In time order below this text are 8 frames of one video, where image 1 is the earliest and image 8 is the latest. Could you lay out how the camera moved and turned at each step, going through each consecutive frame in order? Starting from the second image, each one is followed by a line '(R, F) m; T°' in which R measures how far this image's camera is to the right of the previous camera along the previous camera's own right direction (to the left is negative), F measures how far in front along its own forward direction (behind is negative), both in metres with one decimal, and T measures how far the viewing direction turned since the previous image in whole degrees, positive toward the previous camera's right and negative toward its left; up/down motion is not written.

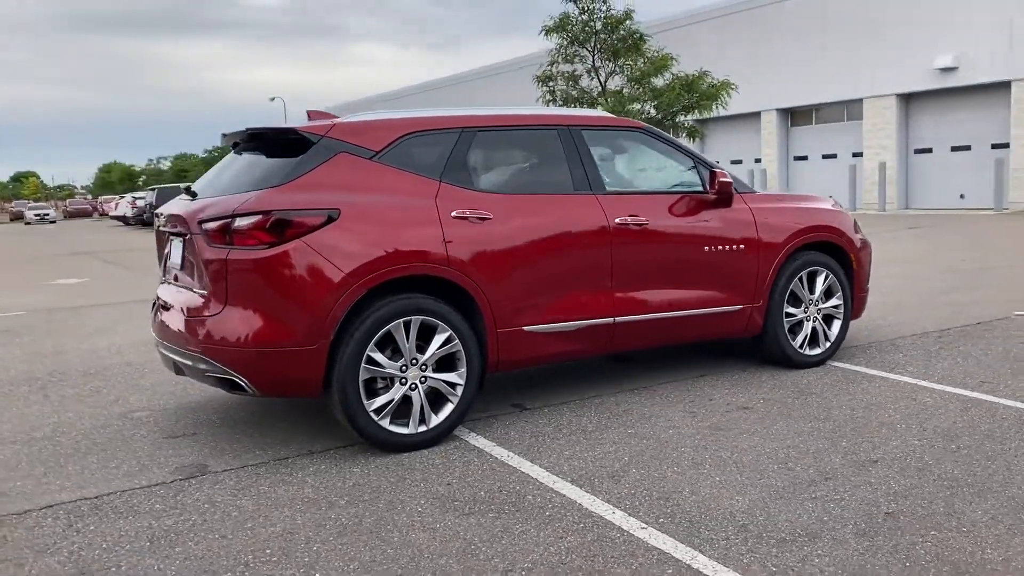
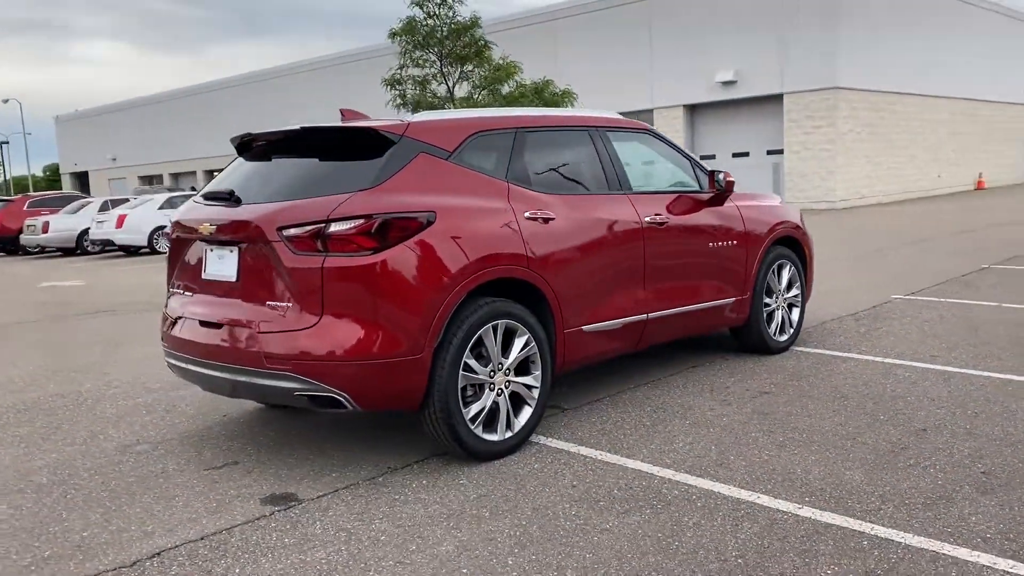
(-1.6, +0.2) m; +15°
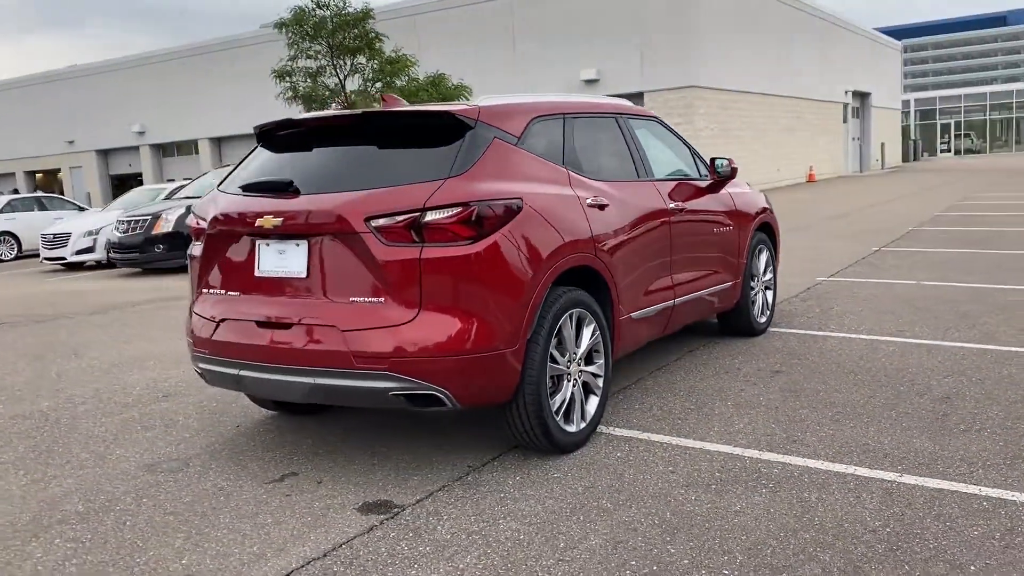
(-1.1, +0.2) m; +10°
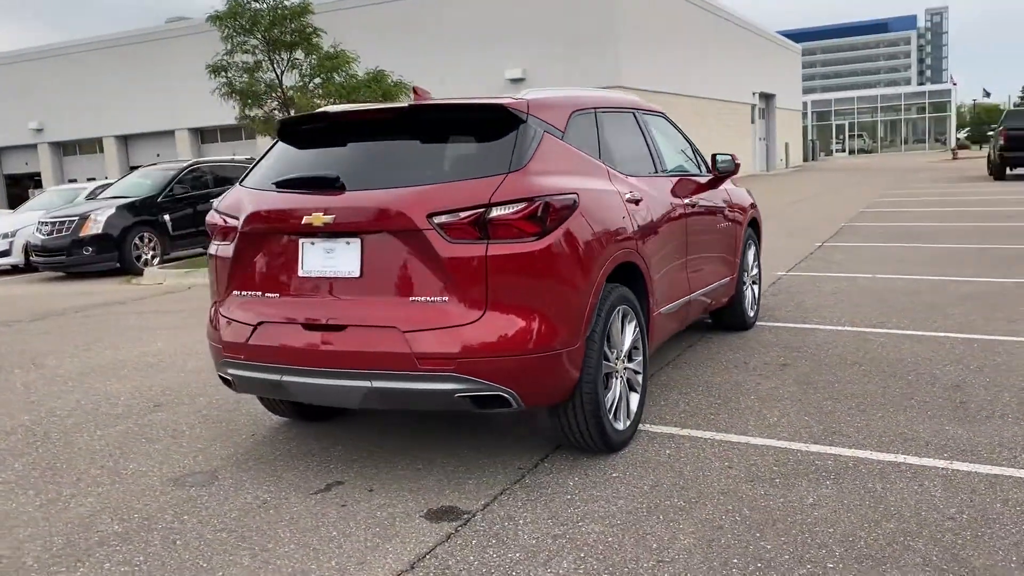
(-0.7, +0.1) m; +6°
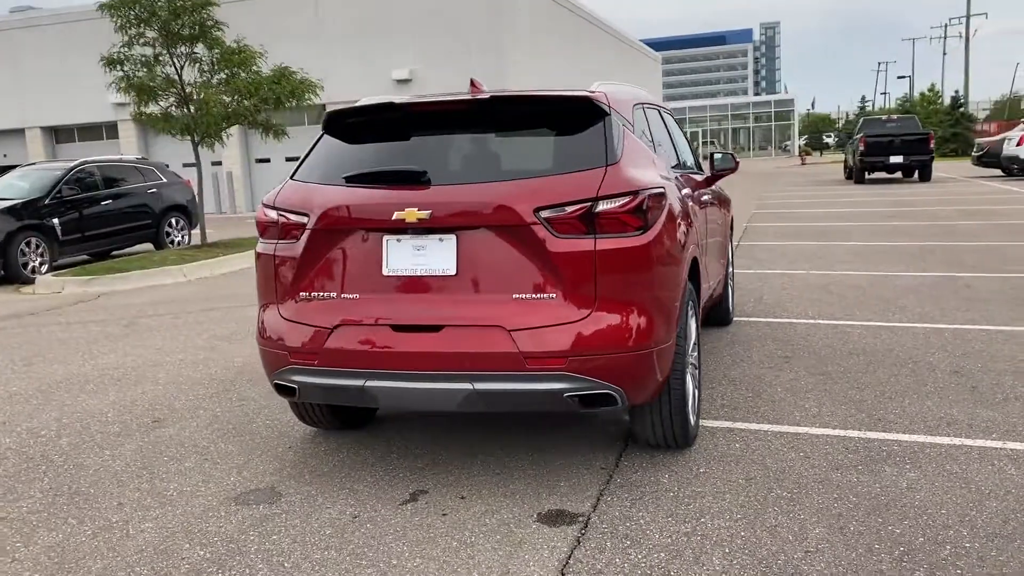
(-1.0, +0.2) m; +9°
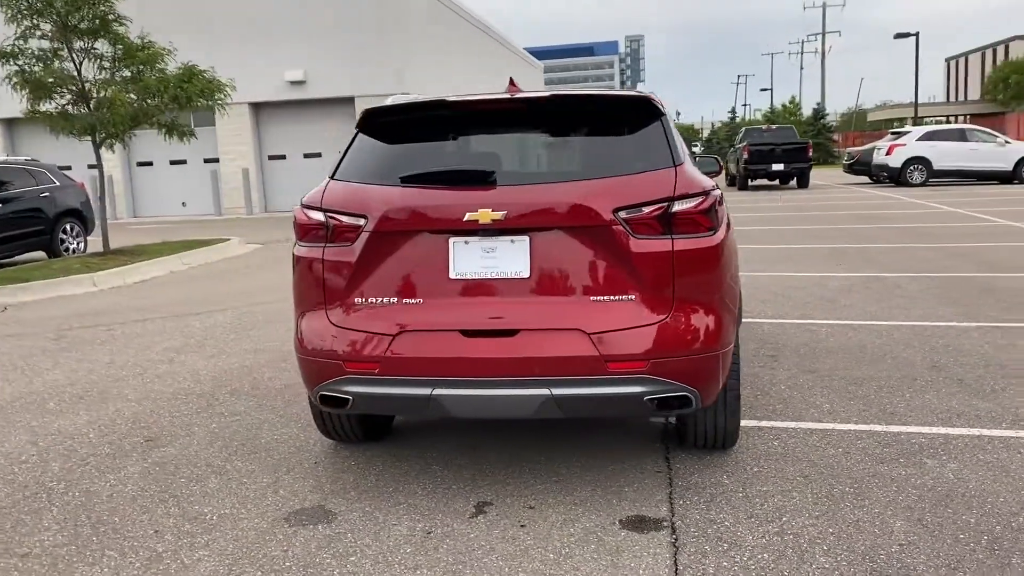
(-0.8, +0.2) m; +8°
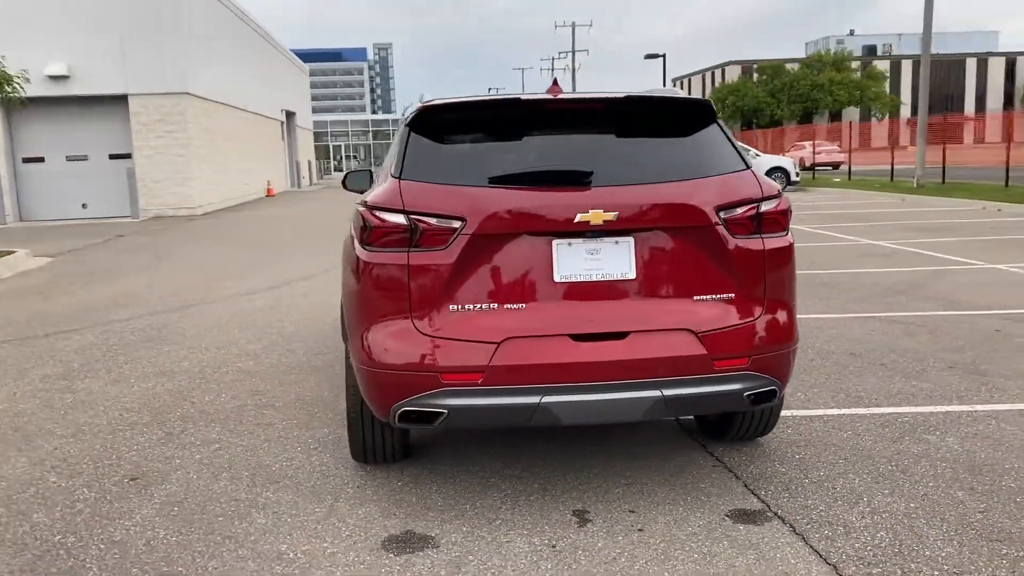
(-1.3, +0.3) m; +16°
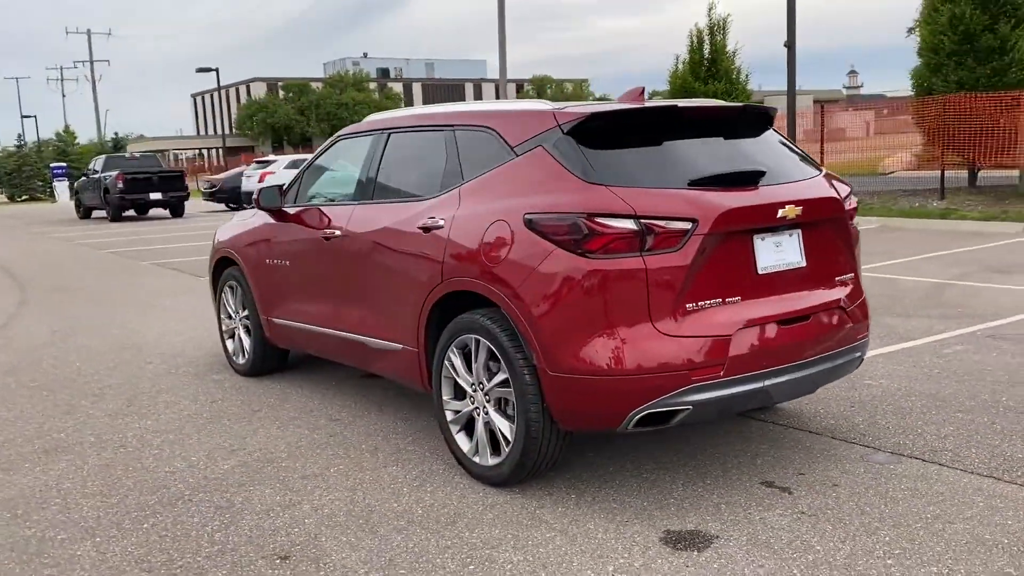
(-2.6, +0.7) m; +30°
